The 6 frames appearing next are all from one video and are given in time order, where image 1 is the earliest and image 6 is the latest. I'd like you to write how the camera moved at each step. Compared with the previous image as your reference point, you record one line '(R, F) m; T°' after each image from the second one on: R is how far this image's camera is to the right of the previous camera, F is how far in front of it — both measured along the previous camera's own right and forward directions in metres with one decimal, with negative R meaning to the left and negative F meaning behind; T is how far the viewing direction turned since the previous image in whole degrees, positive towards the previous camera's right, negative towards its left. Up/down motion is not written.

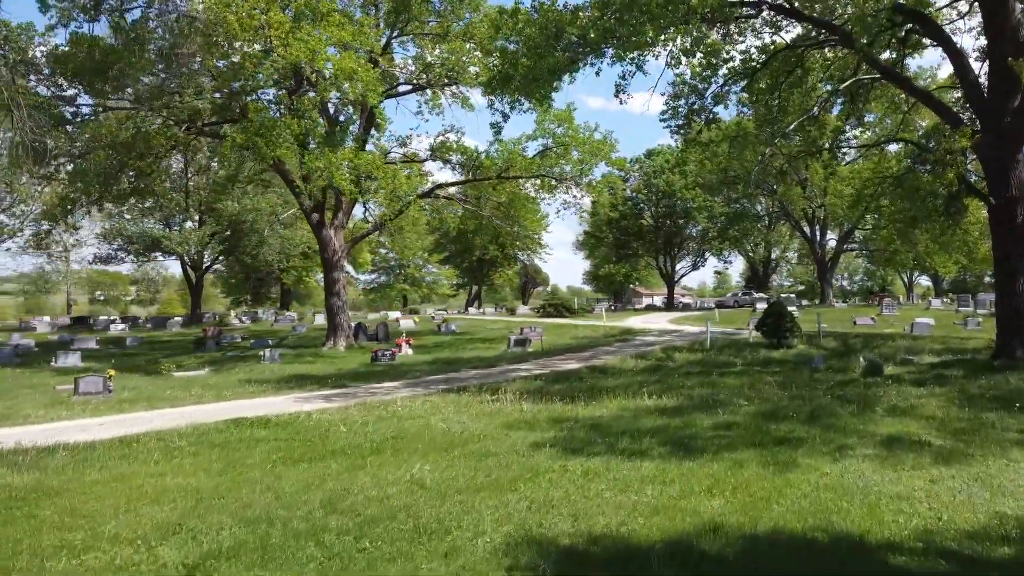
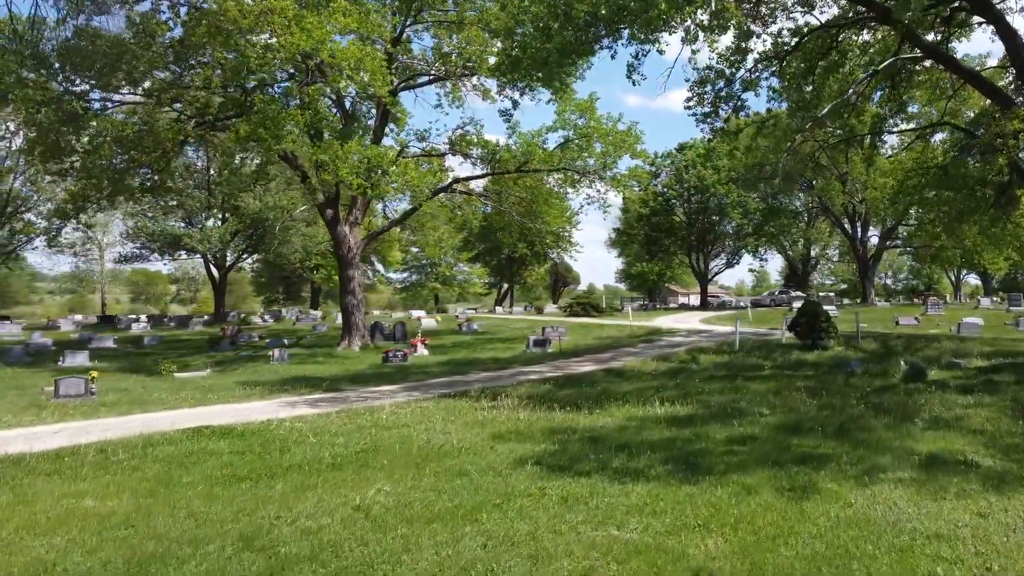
(+0.5, +0.9) m; -3°
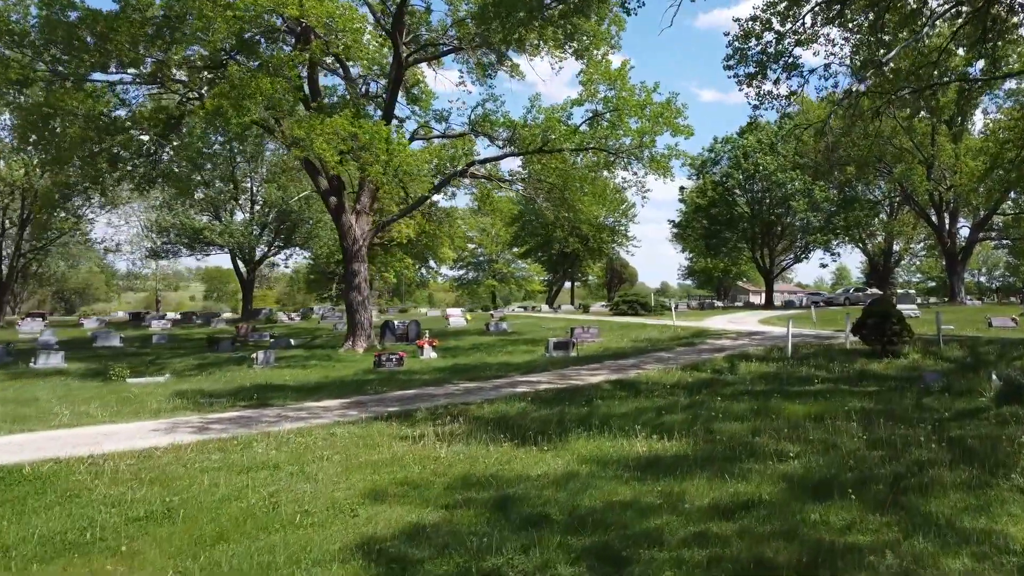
(+1.3, +2.5) m; -5°
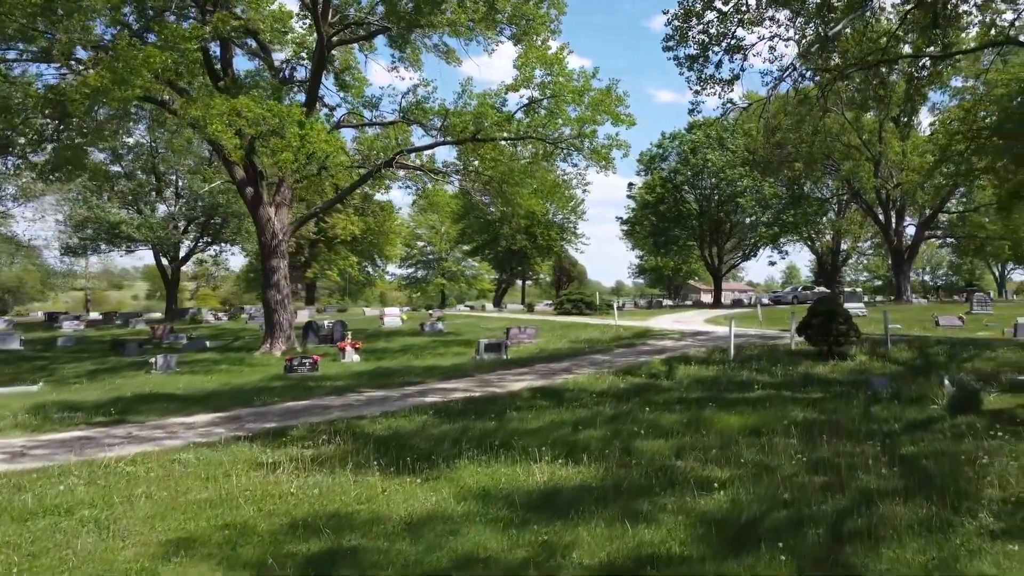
(+0.6, +1.2) m; +3°
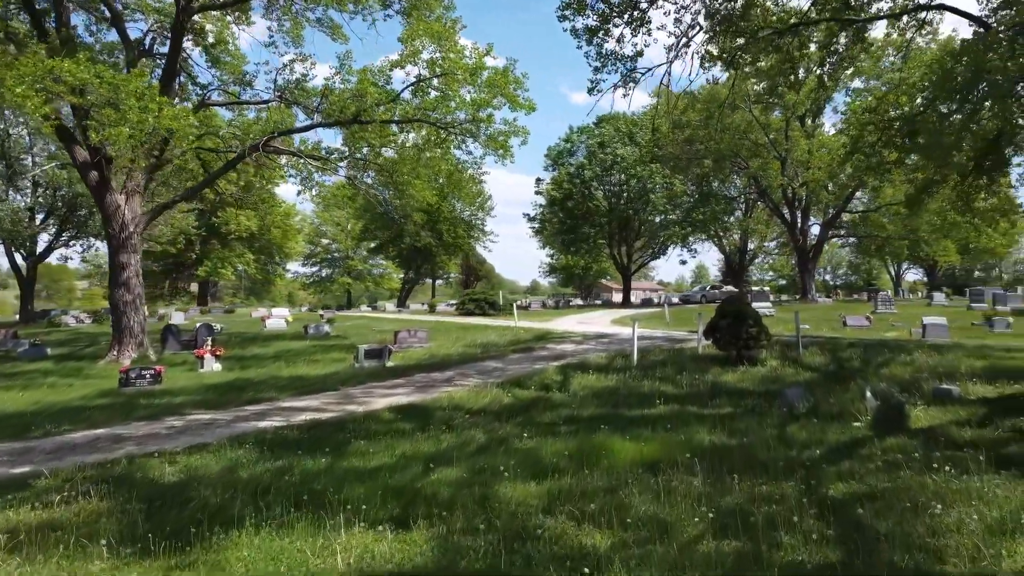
(+0.6, +1.6) m; +6°
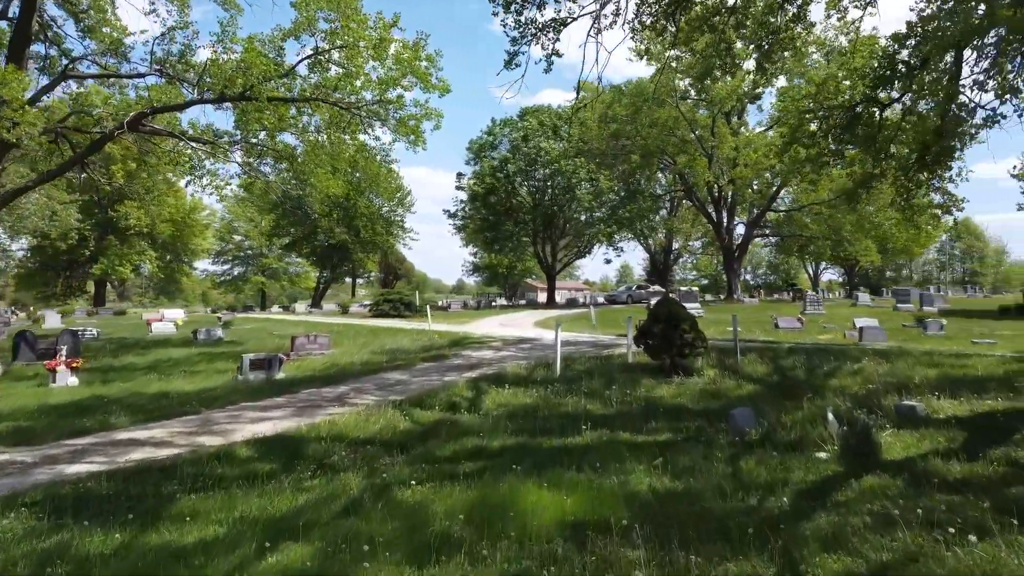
(+0.3, +1.6) m; +5°
